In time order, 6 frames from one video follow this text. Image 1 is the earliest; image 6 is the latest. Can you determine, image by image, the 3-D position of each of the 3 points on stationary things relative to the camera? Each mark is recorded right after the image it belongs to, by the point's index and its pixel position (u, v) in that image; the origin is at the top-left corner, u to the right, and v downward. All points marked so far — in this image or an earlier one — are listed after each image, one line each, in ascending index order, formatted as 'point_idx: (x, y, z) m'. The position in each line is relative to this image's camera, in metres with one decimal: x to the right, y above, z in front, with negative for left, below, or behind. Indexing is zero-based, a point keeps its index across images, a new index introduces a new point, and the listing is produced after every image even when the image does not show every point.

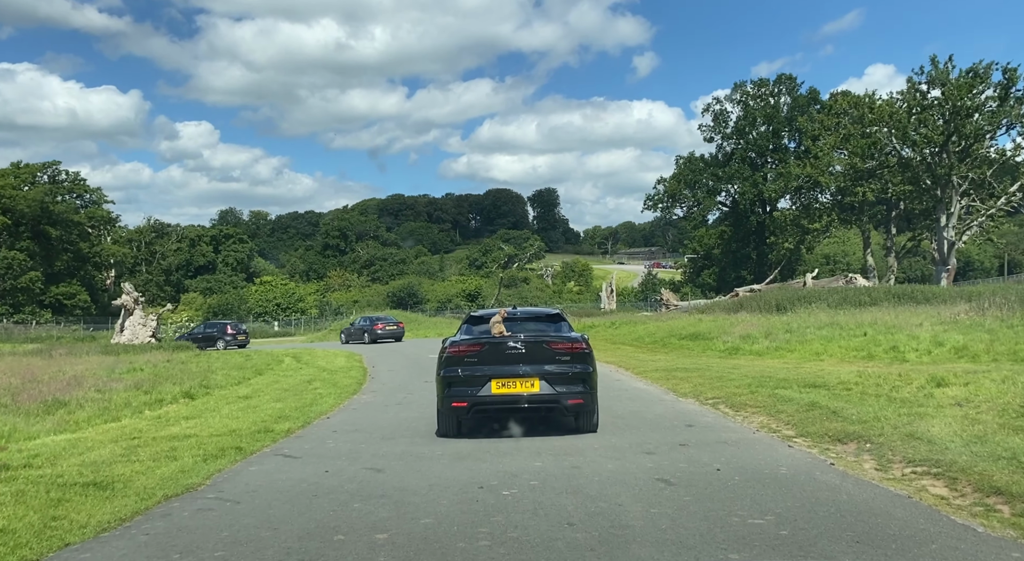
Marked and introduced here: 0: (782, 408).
0: (+4.0, -1.9, +11.8) m
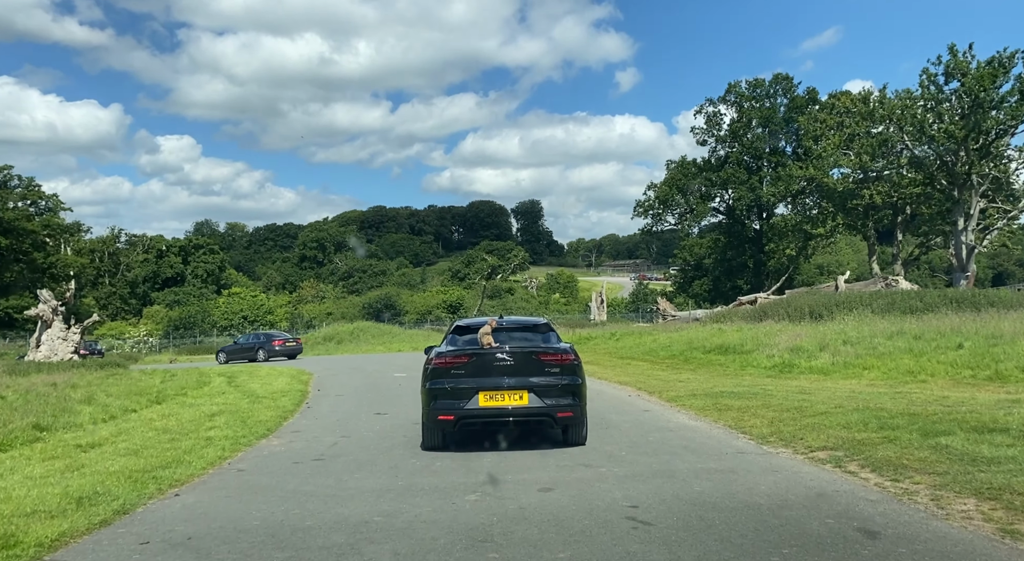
0: (+3.9, -1.6, +6.4) m
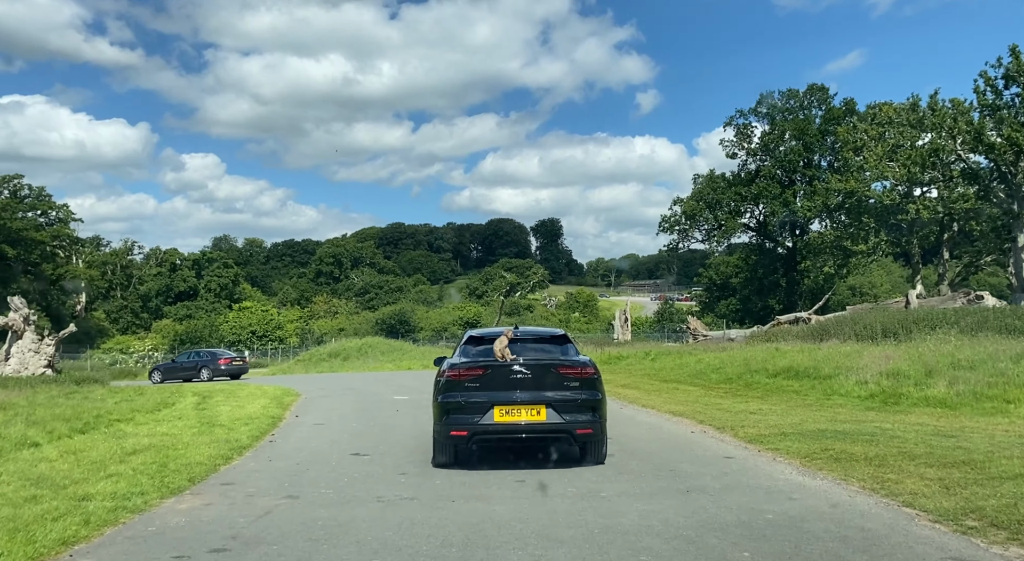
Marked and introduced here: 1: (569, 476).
0: (+4.1, -1.4, +2.5) m
1: (+0.6, -2.1, +8.7) m
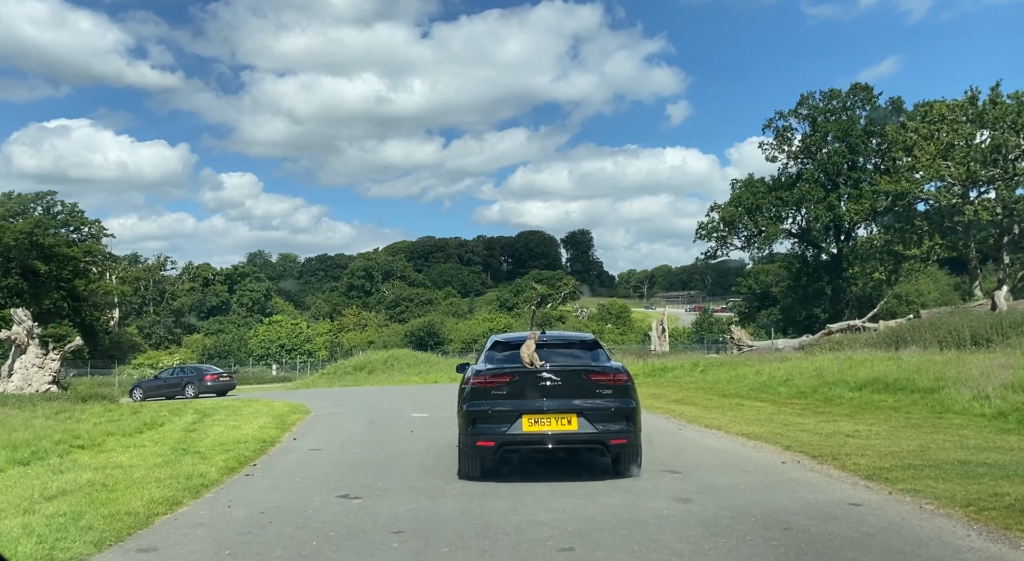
0: (+4.1, -1.1, -0.3) m
1: (+0.9, -1.9, +6.0) m
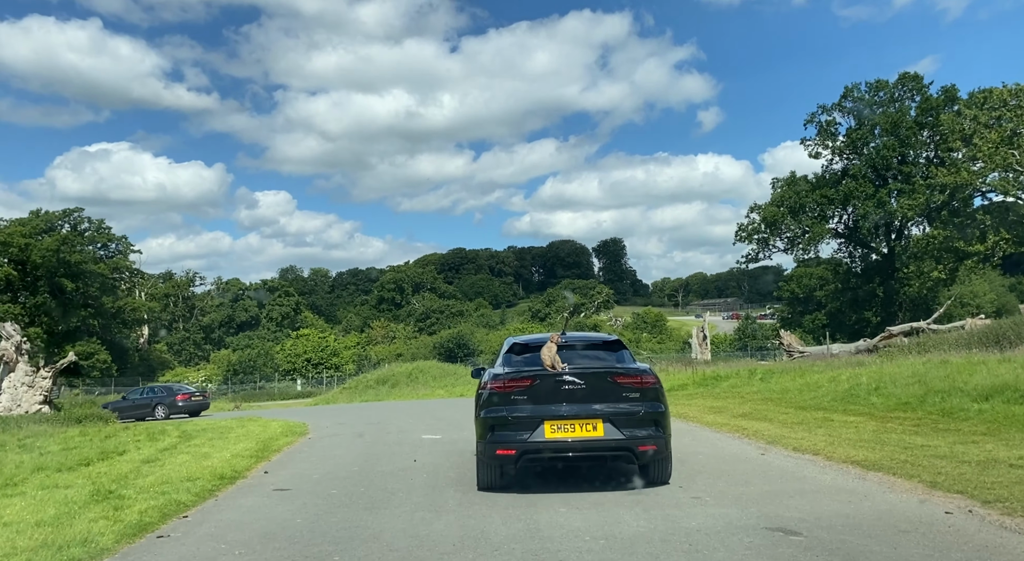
0: (+4.0, -0.6, -3.5) m
1: (+1.0, -1.6, +2.9) m
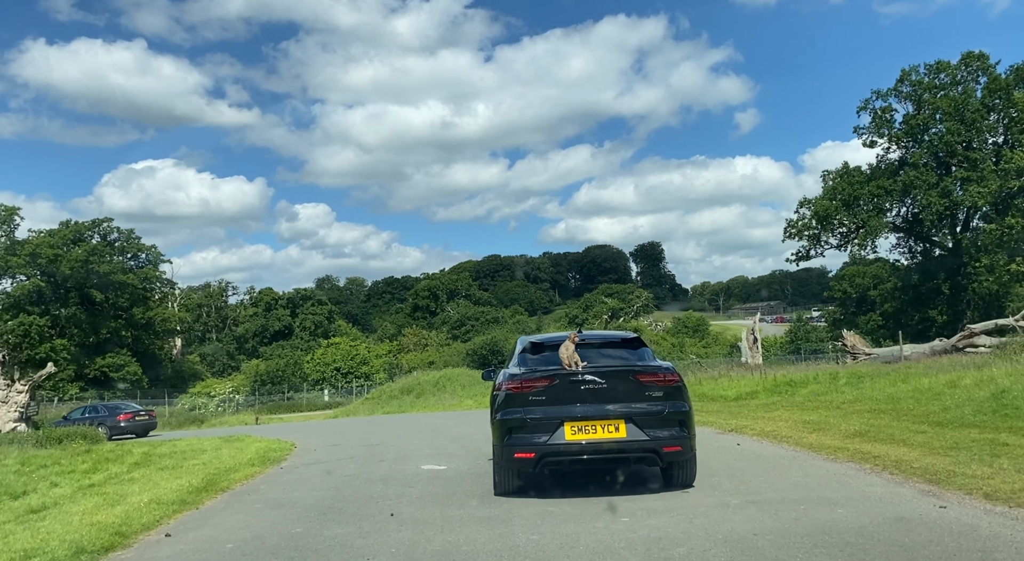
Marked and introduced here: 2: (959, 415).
0: (+3.5, 0.0, -7.5) m
1: (+0.9, -1.1, -1.0) m
2: (+6.6, -2.0, +11.8) m
